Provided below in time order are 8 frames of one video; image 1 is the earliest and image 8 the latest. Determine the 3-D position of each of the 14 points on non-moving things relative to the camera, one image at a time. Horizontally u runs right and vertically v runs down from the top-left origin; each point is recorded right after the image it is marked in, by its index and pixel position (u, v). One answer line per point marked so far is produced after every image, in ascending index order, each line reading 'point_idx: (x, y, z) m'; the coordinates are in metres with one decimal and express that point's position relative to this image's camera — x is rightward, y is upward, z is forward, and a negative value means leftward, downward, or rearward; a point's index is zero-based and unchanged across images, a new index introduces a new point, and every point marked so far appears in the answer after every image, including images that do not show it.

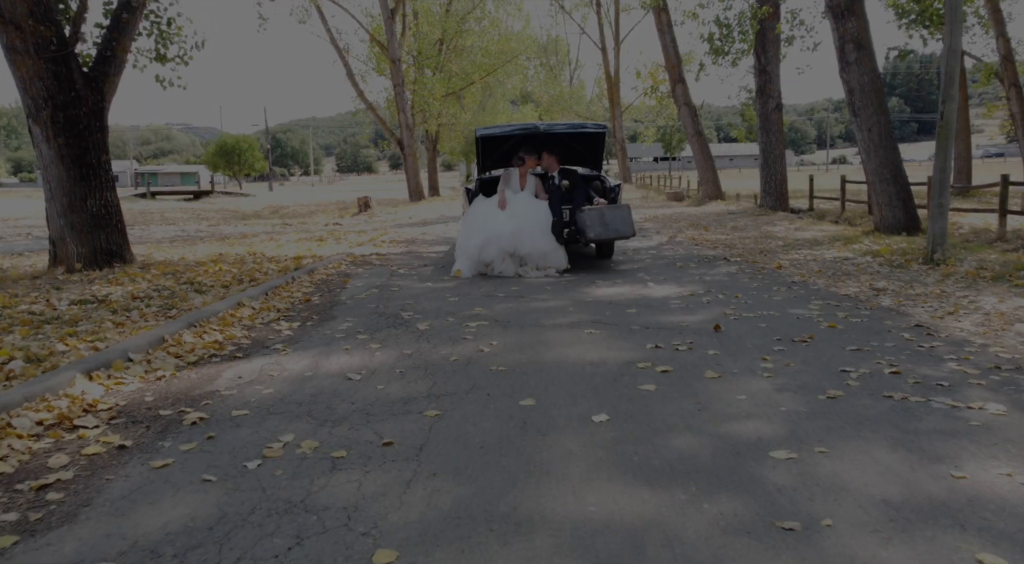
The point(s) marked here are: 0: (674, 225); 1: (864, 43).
0: (+3.7, +1.3, +19.6) m
1: (+6.0, +4.1, +14.7) m
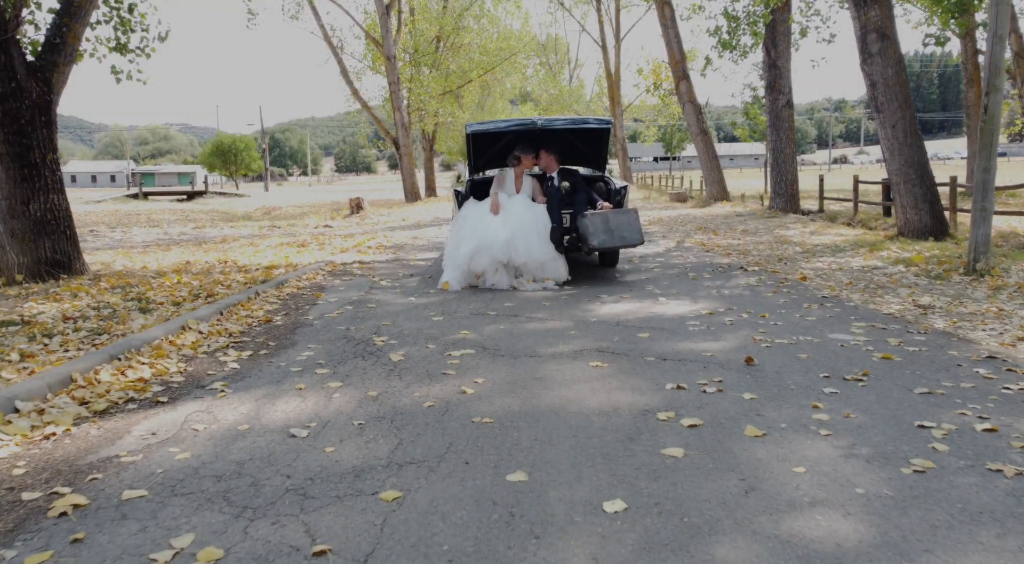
0: (+3.6, +1.1, +18.5) m
1: (+6.0, +3.9, +13.6) m
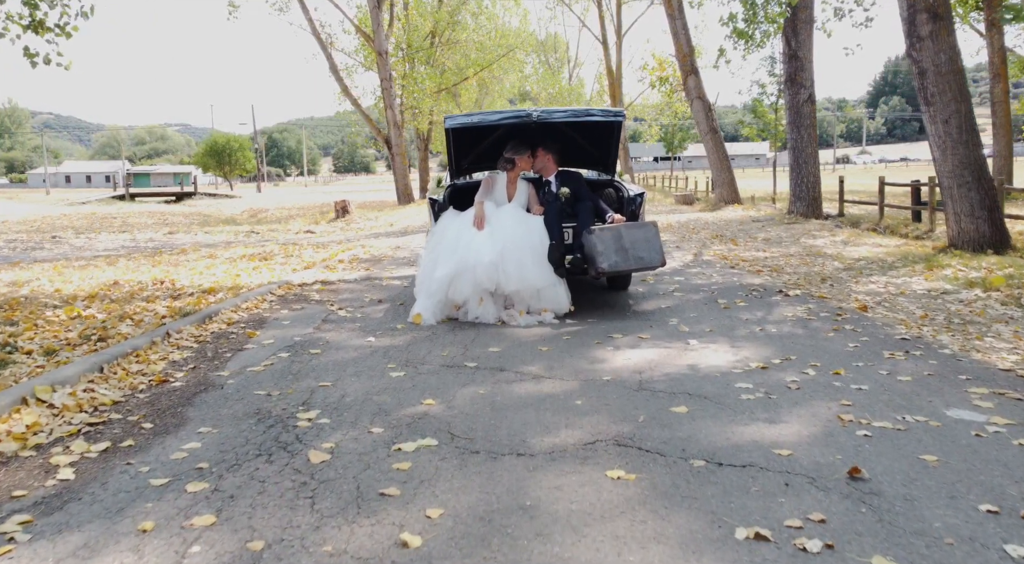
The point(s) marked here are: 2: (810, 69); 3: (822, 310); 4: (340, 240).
0: (+3.5, +0.8, +16.6) m
1: (+5.9, +3.7, +11.7) m
2: (+6.8, +4.9, +19.8) m
3: (+2.8, -0.3, +7.8) m
4: (-3.6, +0.8, +18.2) m
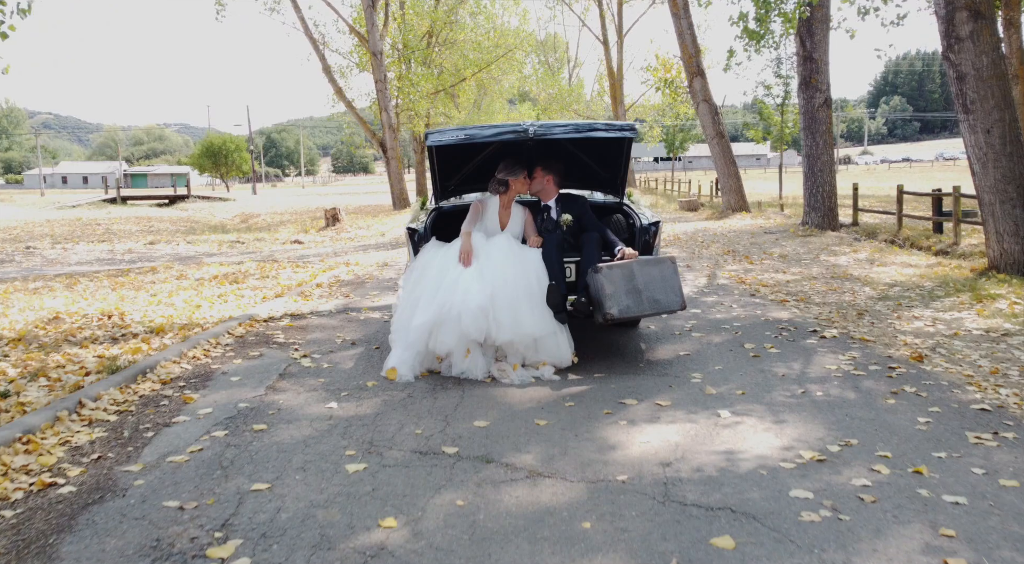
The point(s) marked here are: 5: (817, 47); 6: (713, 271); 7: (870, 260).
0: (+3.4, +0.5, +15.4) m
1: (+5.8, +3.3, +10.6) m
2: (+6.8, +4.6, +18.6) m
3: (+2.7, -0.6, +6.6) m
4: (-3.7, +0.5, +17.1) m
5: (+6.5, +5.0, +18.4) m
6: (+2.9, +0.2, +12.6) m
7: (+5.6, +0.3, +13.5) m
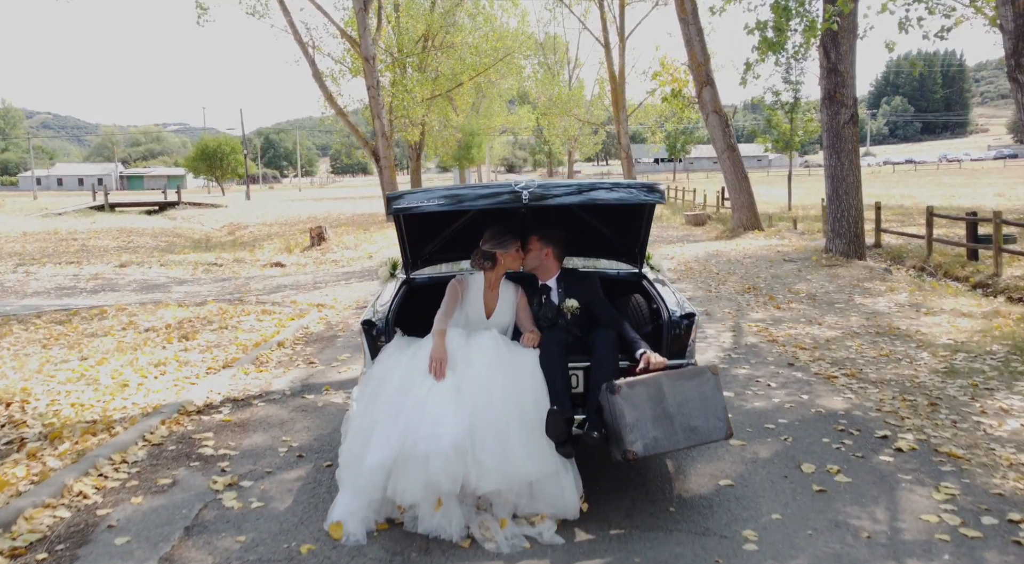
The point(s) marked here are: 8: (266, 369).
0: (+3.4, -0.2, +13.8) m
1: (+5.7, +2.7, +8.9) m
2: (+6.7, +3.9, +17.0) m
3: (+2.7, -1.3, +5.0) m
4: (-3.8, -0.2, +15.4) m
5: (+6.4, +4.4, +16.8) m
6: (+2.9, -0.5, +11.0) m
7: (+5.5, -0.3, +11.8) m
8: (-2.5, -0.9, +8.7) m
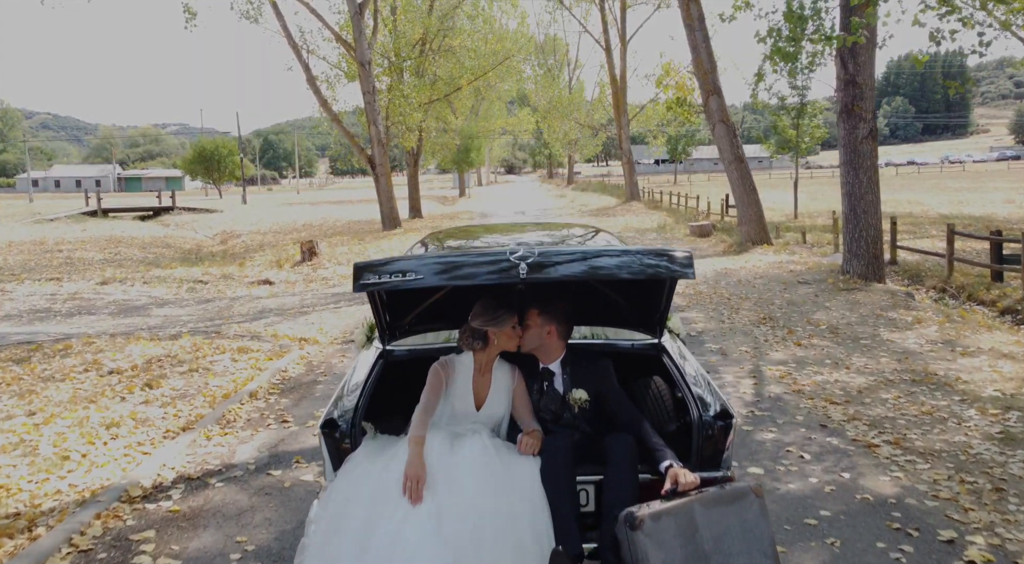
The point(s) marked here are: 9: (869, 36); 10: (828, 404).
0: (+3.3, -0.6, +12.8) m
1: (+5.7, +2.2, +7.9) m
2: (+6.7, +3.4, +16.0) m
3: (+2.6, -1.7, +4.0) m
4: (-3.8, -0.7, +14.4) m
5: (+6.4, +3.9, +15.8) m
6: (+2.8, -1.0, +10.0) m
7: (+5.5, -0.8, +10.8) m
8: (-2.5, -1.3, +7.7) m
9: (+6.6, +4.6, +15.9) m
10: (+3.1, -1.2, +8.3) m
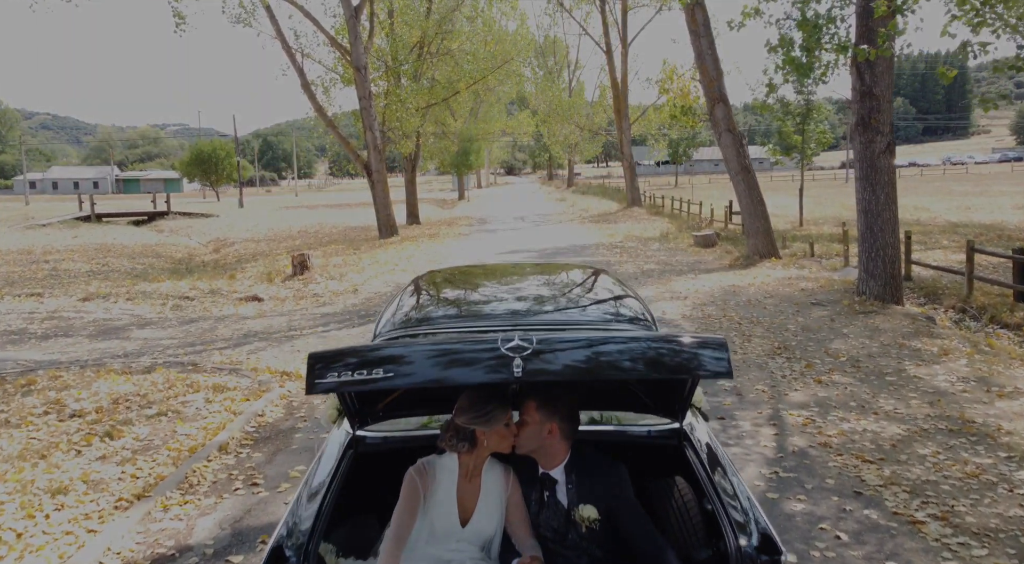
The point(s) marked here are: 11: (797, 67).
0: (+3.3, -1.0, +12.0) m
1: (+5.7, +1.8, +7.1) m
2: (+6.6, +3.1, +15.2) m
3: (+2.6, -2.1, +3.2) m
4: (-3.8, -1.0, +13.6) m
5: (+6.4, +3.5, +15.0) m
6: (+2.8, -1.3, +9.2) m
7: (+5.5, -1.2, +10.0) m
8: (-2.5, -1.7, +6.8) m
9: (+6.5, +4.2, +15.1) m
10: (+3.0, -1.6, +7.5) m
11: (+5.0, +3.8, +15.0) m
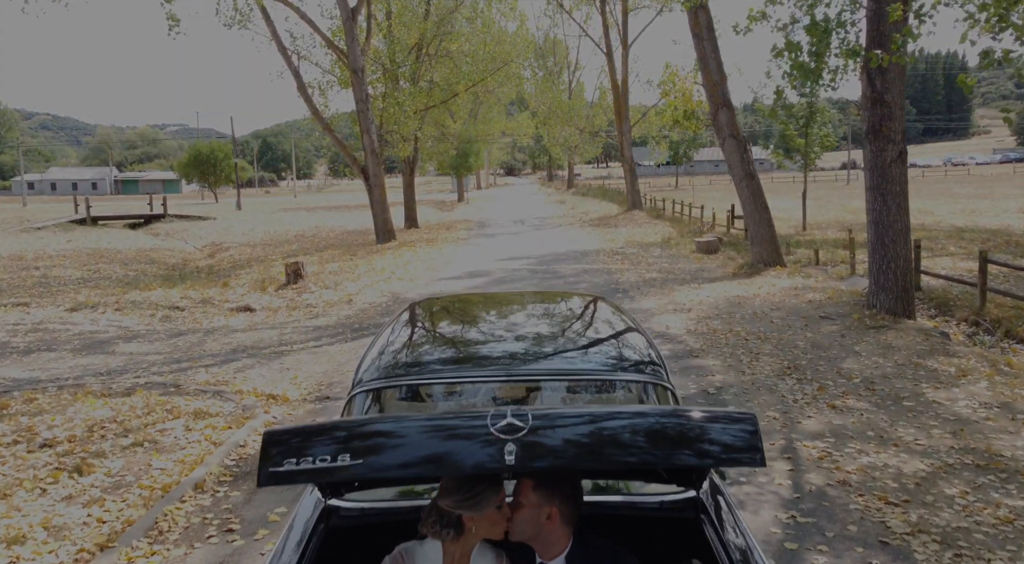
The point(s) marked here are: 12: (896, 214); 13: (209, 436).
0: (+3.3, -1.2, +11.4) m
1: (+5.6, +1.6, +6.6) m
2: (+6.6, +2.8, +14.6) m
3: (+2.6, -2.3, +2.6) m
4: (-3.9, -1.3, +13.1) m
5: (+6.4, +3.3, +14.4) m
6: (+2.8, -1.6, +8.6) m
7: (+5.4, -1.4, +9.5) m
8: (-2.6, -1.9, +6.3) m
9: (+6.5, +3.9, +14.5) m
10: (+3.0, -1.8, +6.9) m
11: (+5.0, +3.6, +14.5) m
12: (+6.6, +1.2, +14.7) m
13: (-3.1, -1.6, +9.1) m
